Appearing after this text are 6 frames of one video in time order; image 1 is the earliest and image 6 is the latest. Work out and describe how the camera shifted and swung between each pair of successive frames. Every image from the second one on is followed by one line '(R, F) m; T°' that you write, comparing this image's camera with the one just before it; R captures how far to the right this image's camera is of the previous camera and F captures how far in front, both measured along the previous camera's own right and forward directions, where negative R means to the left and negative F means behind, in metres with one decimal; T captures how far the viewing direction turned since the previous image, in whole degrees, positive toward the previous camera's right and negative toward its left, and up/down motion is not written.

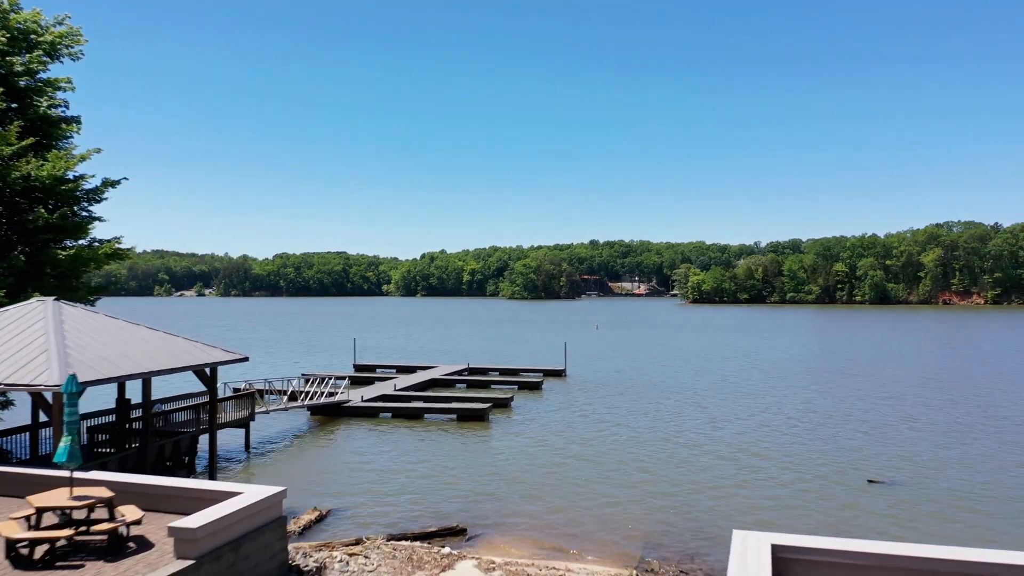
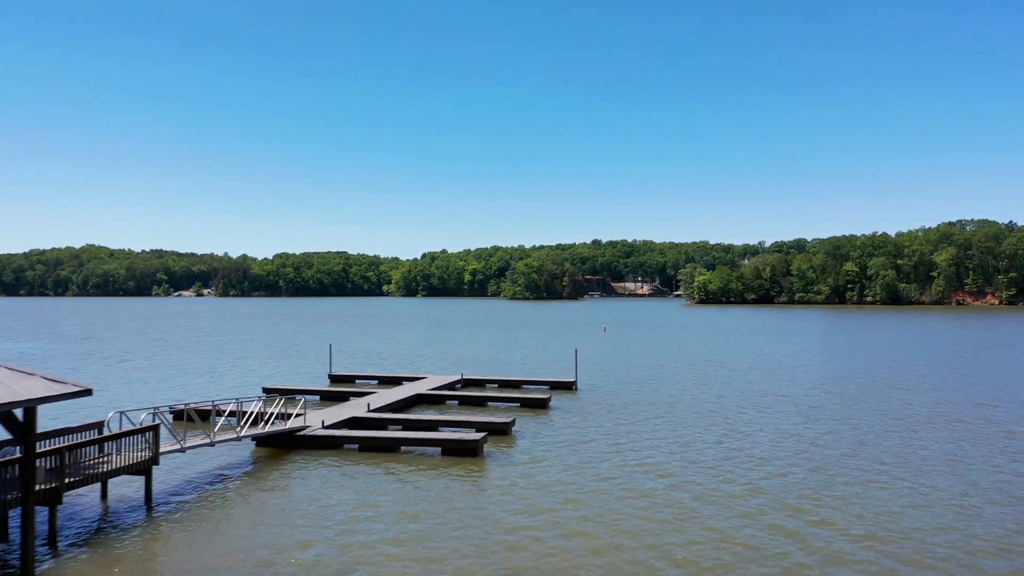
(0.0, +3.5) m; 0°
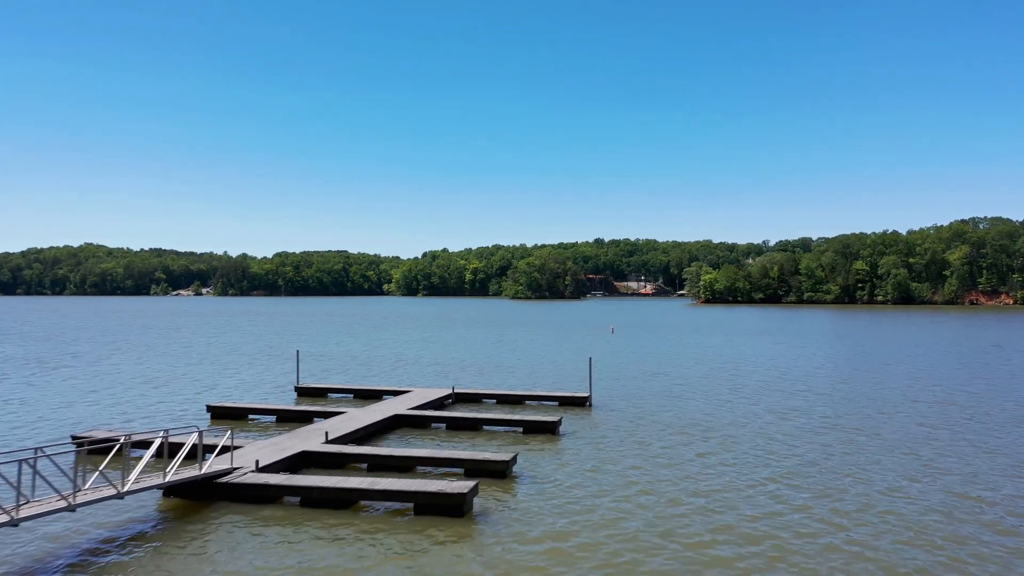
(0.0, +3.4) m; 0°
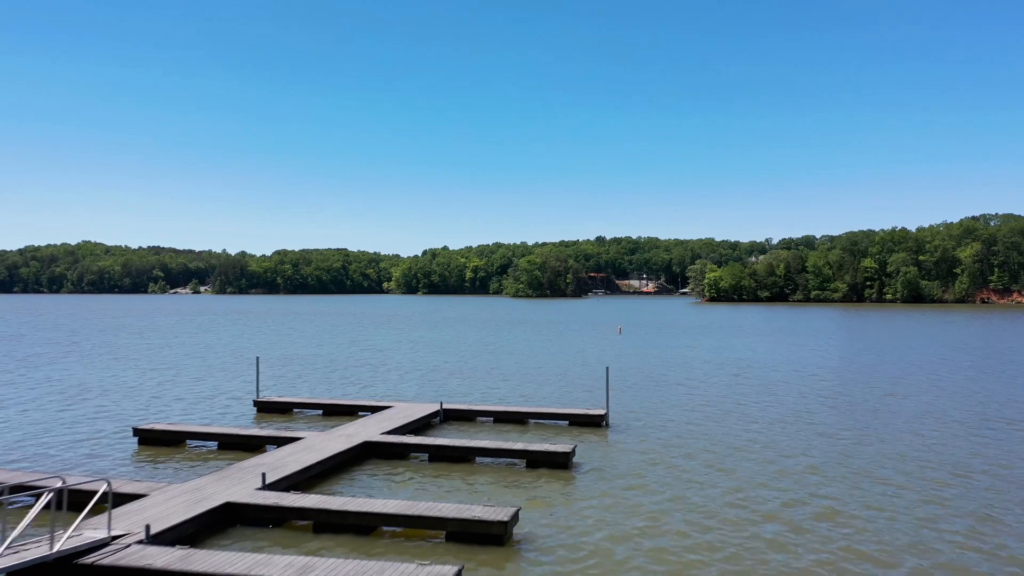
(0.0, +2.9) m; 0°
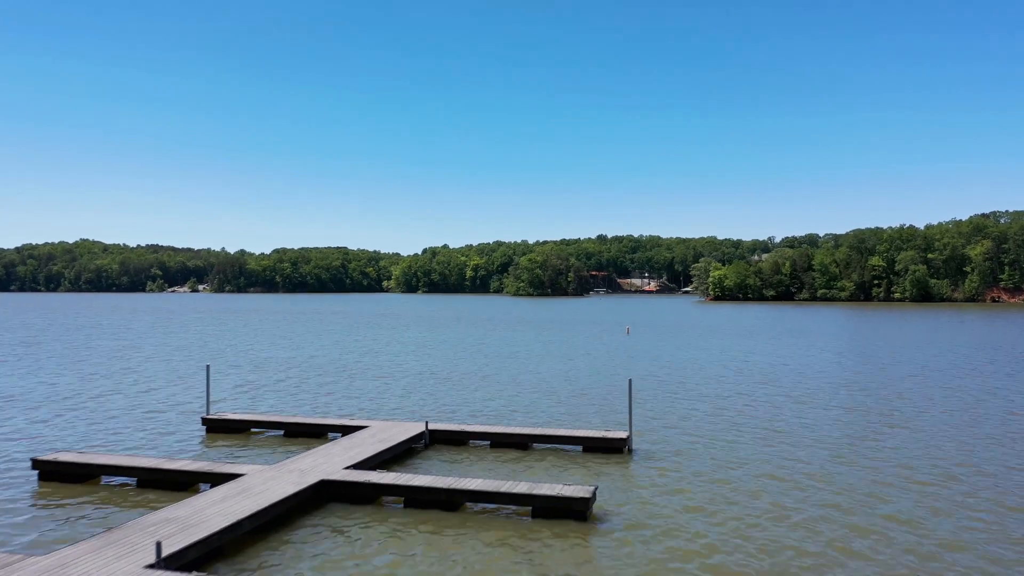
(0.0, +2.5) m; 0°
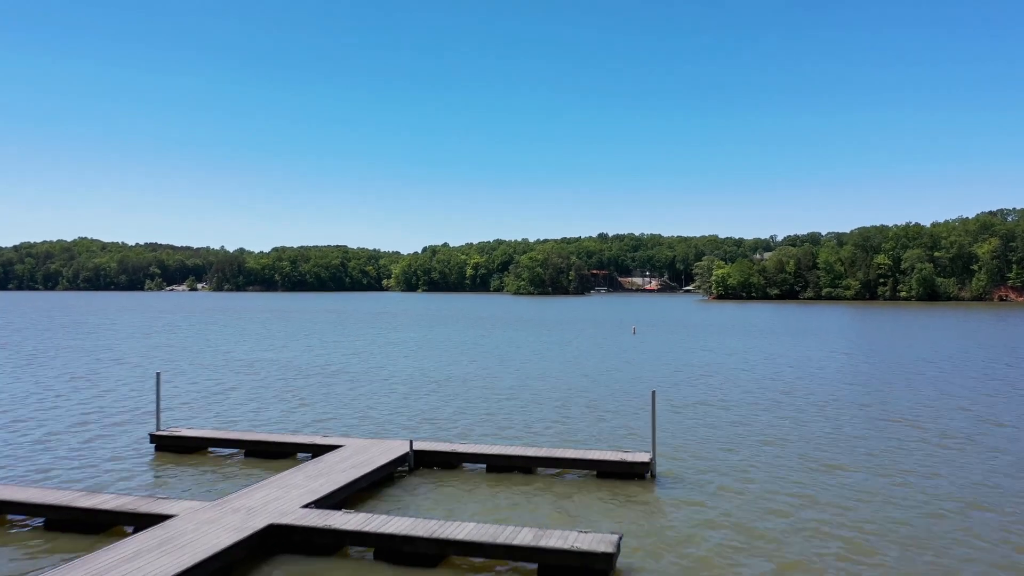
(0.0, +1.8) m; 0°
